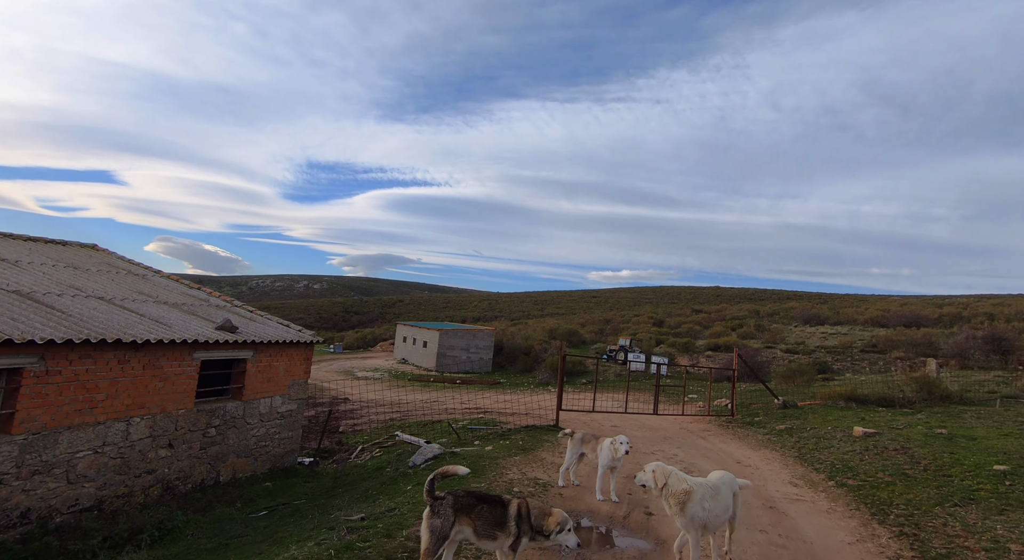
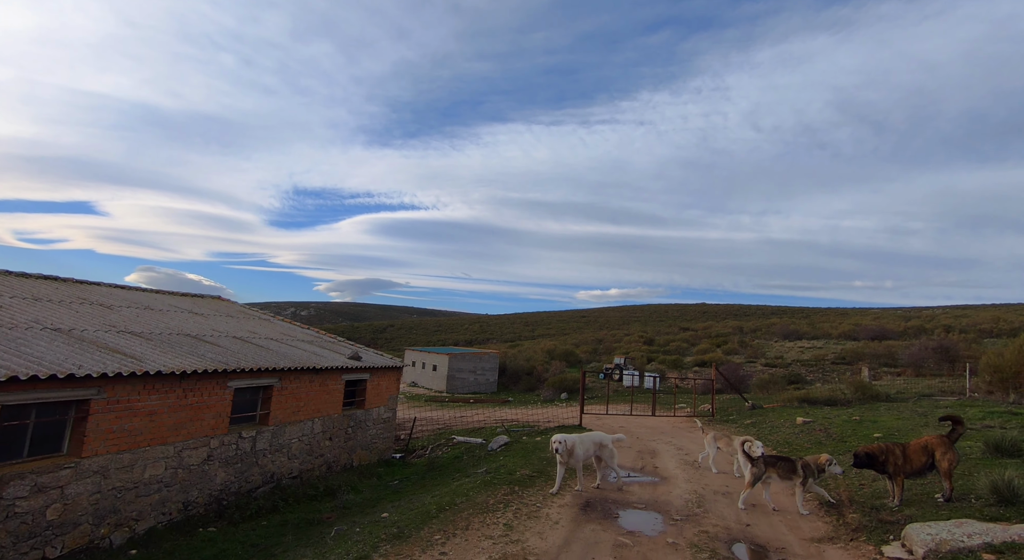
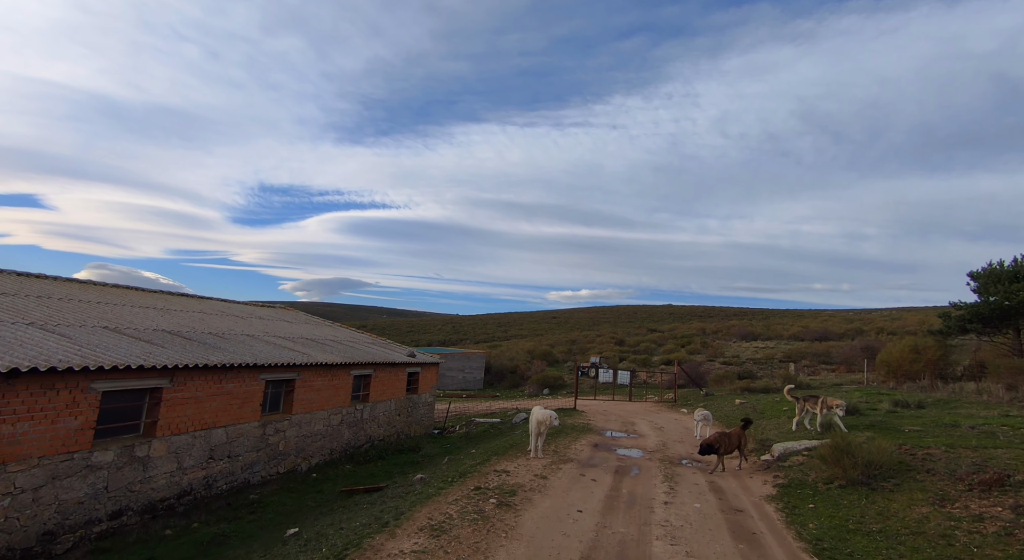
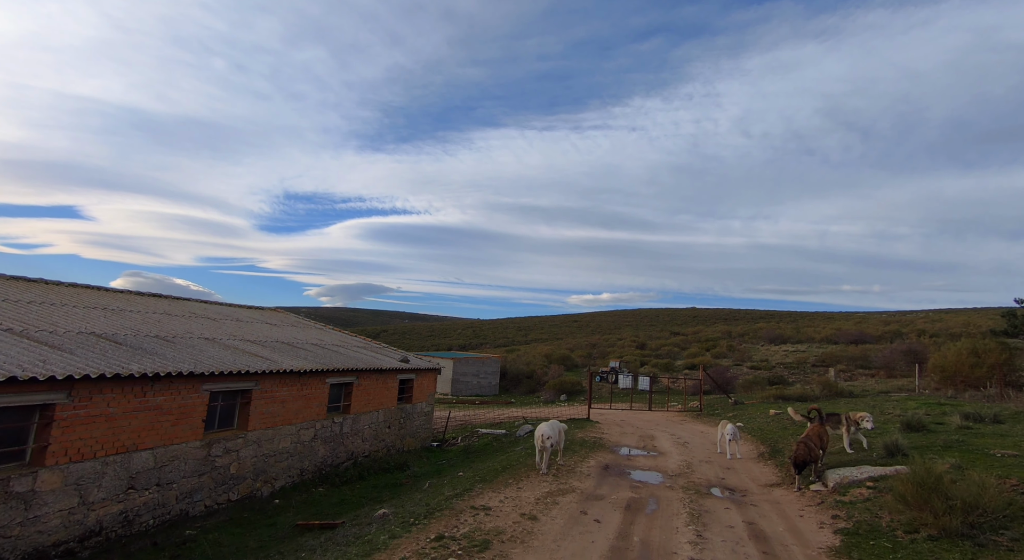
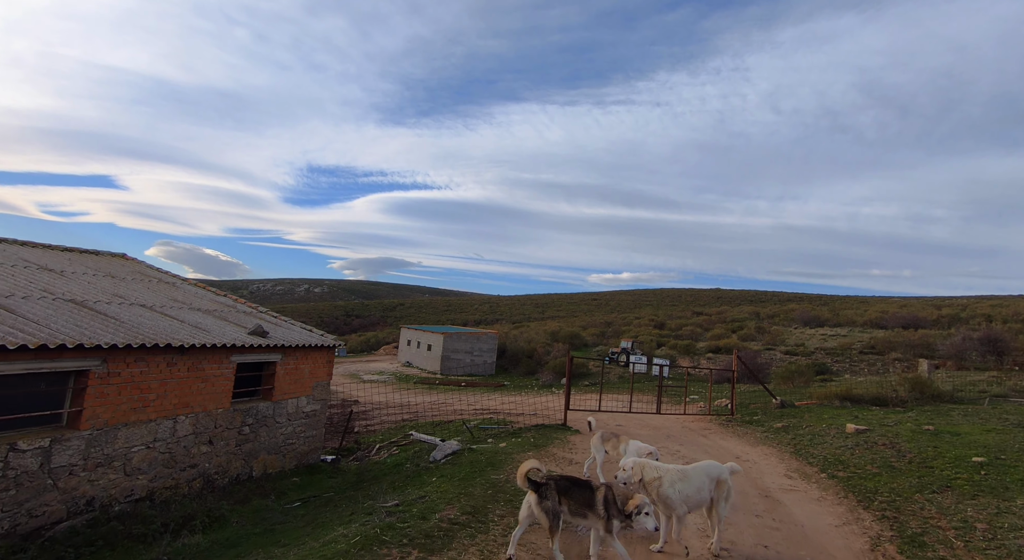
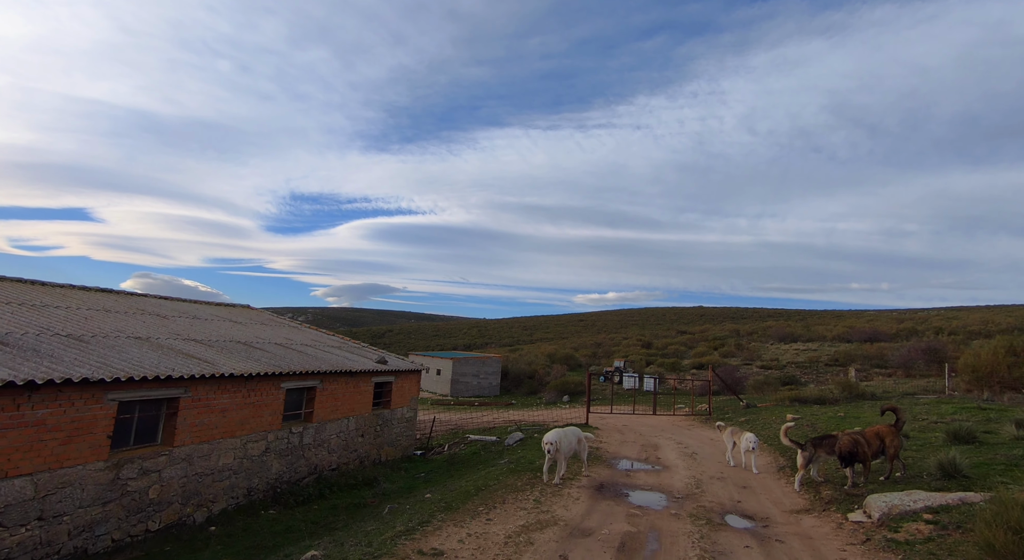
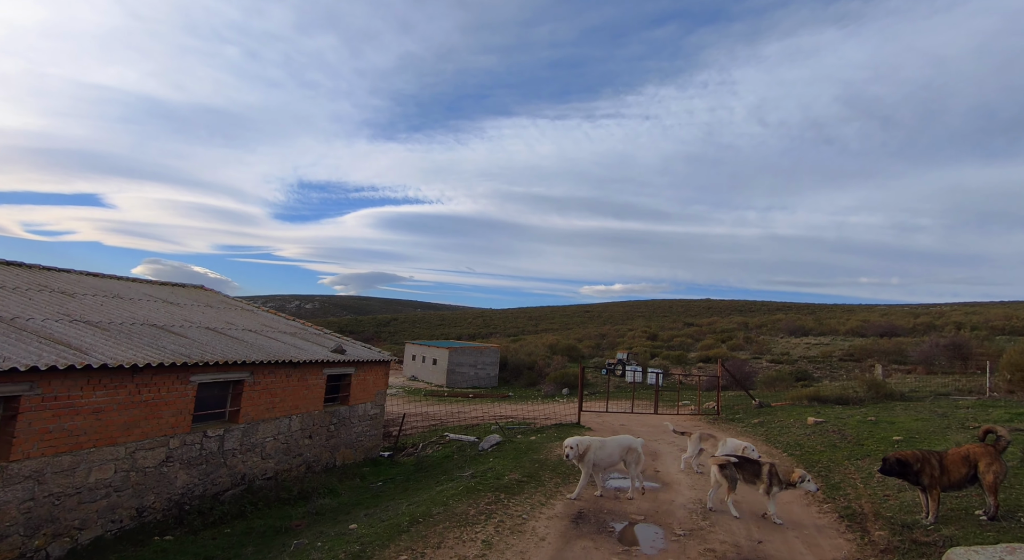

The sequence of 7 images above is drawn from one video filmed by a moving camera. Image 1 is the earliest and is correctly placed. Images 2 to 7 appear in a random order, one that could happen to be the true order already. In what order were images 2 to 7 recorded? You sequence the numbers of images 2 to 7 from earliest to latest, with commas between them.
5, 7, 2, 6, 4, 3
